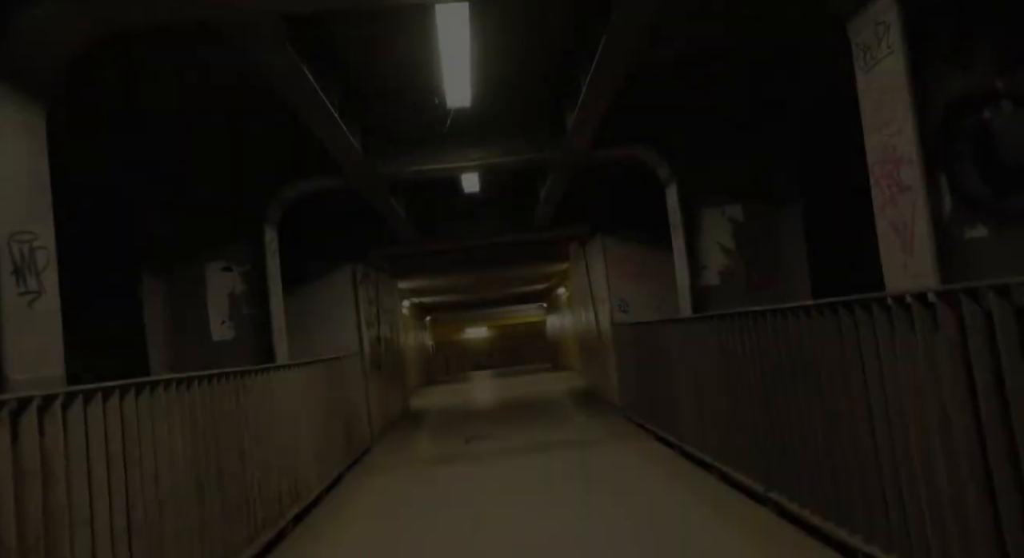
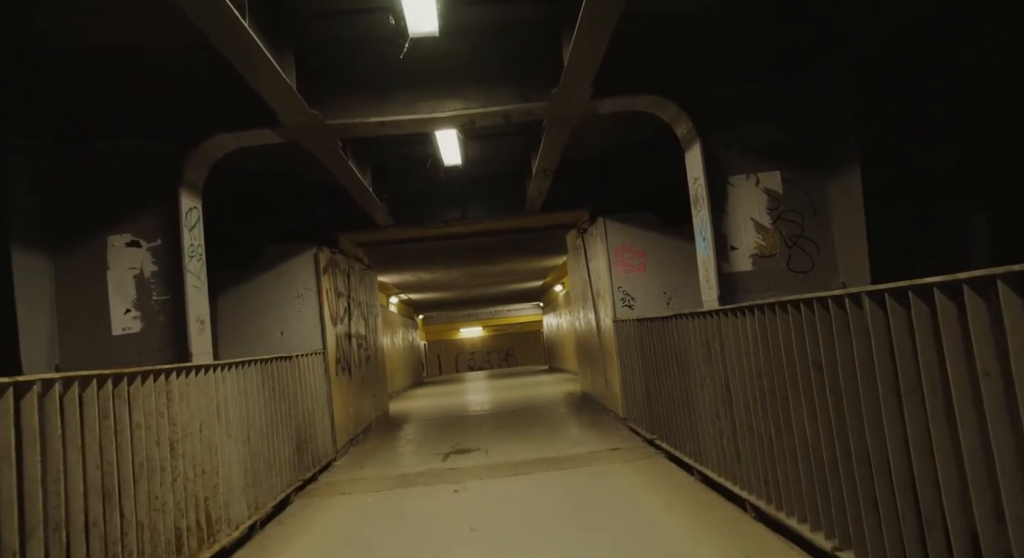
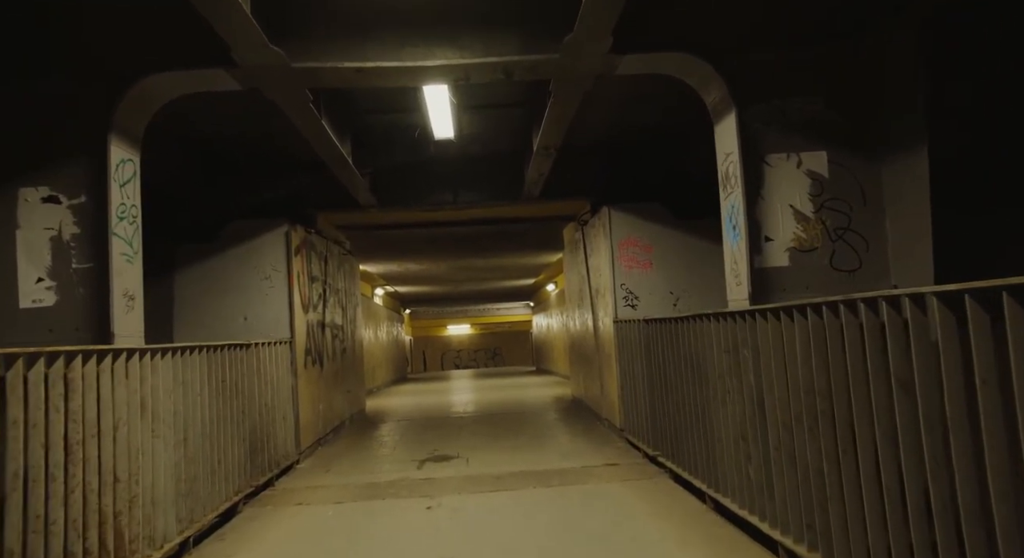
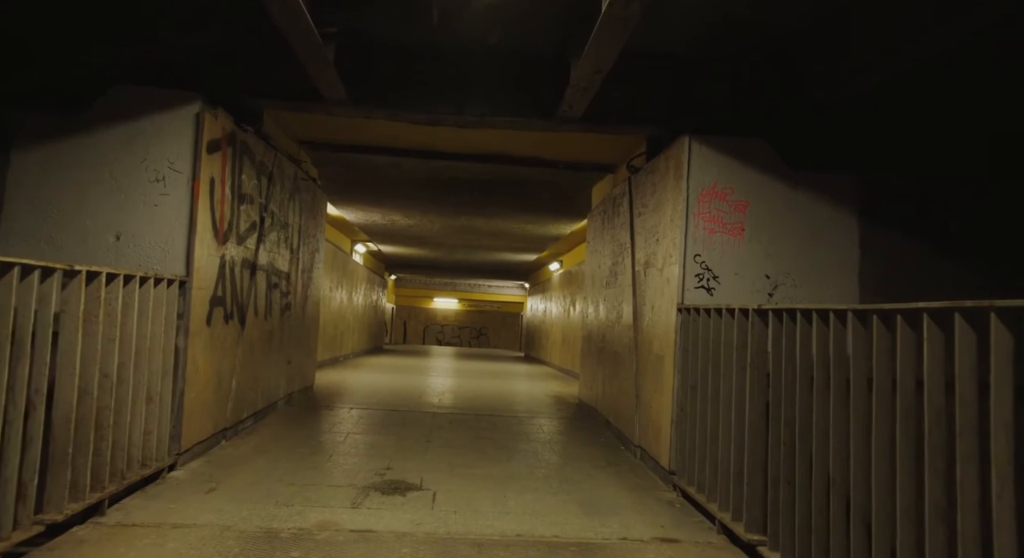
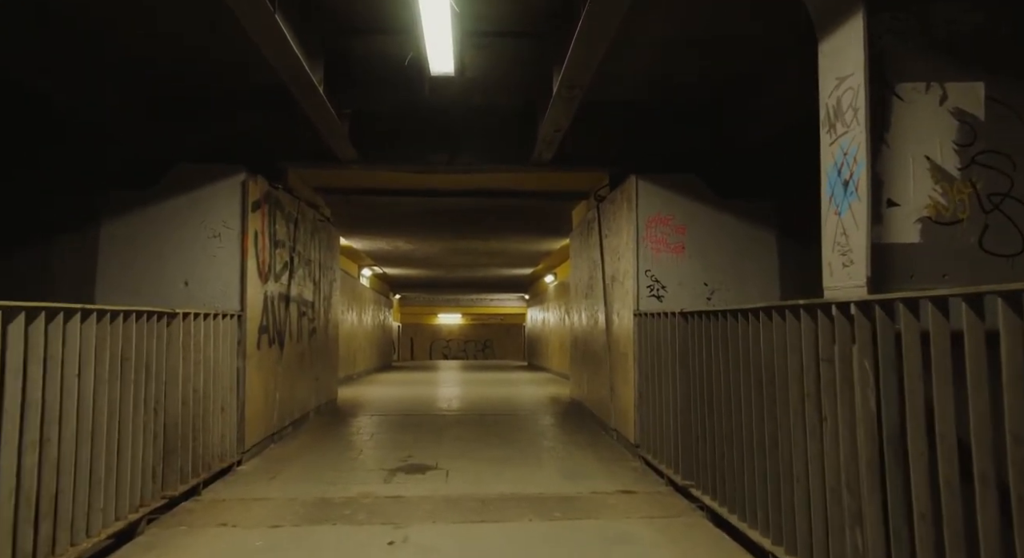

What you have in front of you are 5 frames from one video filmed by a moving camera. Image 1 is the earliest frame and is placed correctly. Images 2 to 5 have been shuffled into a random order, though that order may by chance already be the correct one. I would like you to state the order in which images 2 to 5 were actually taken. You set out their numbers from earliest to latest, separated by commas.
2, 3, 5, 4
